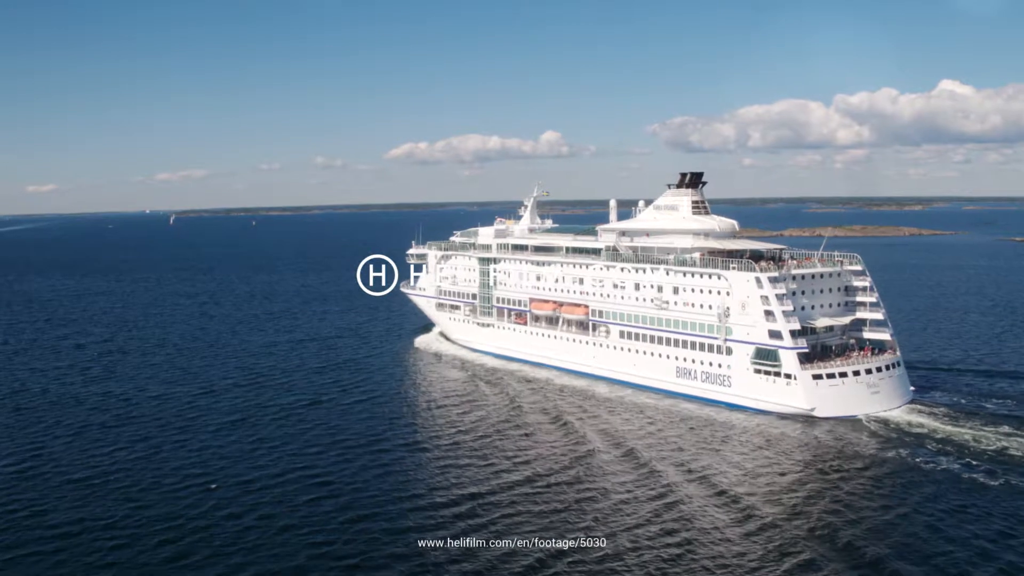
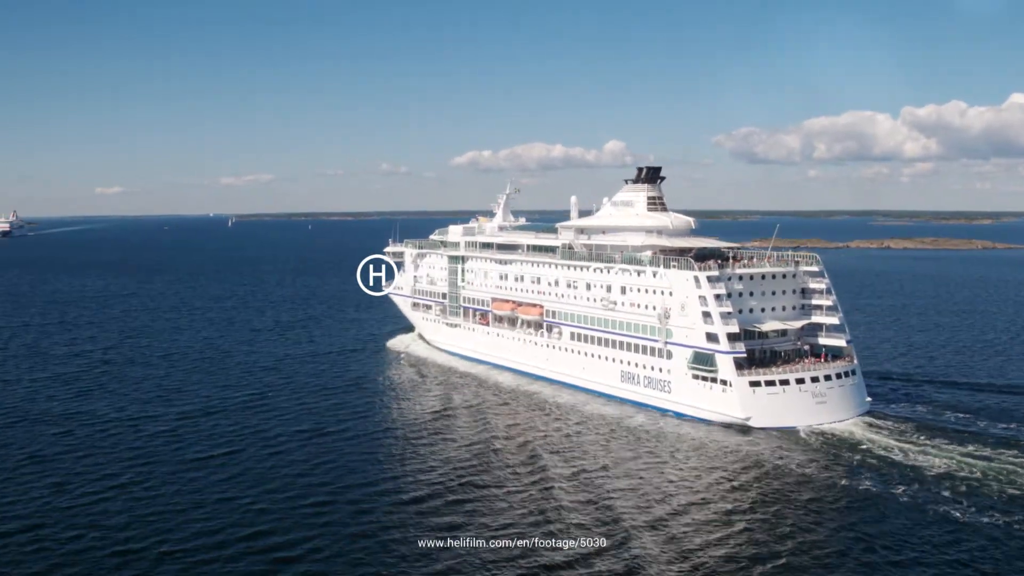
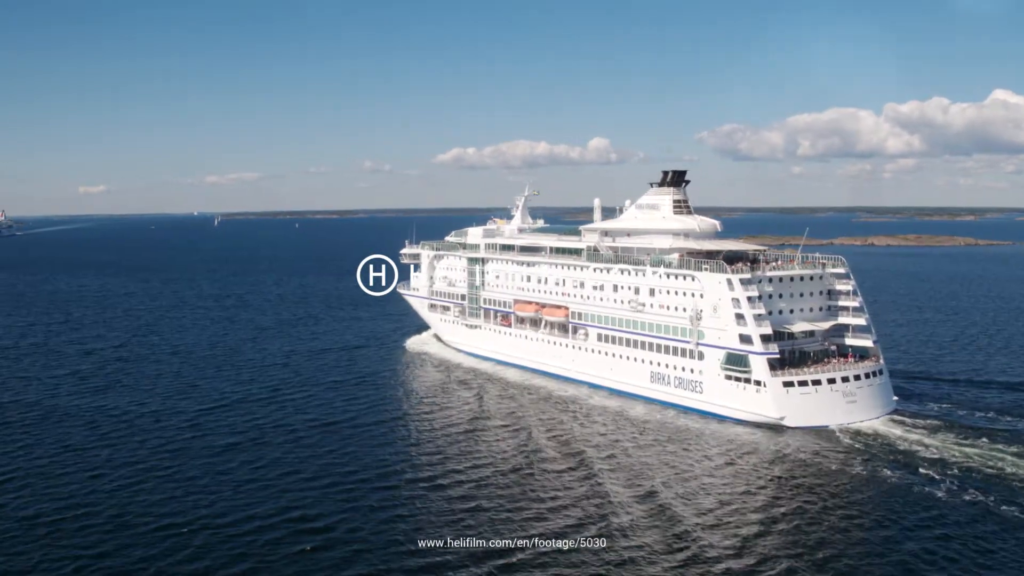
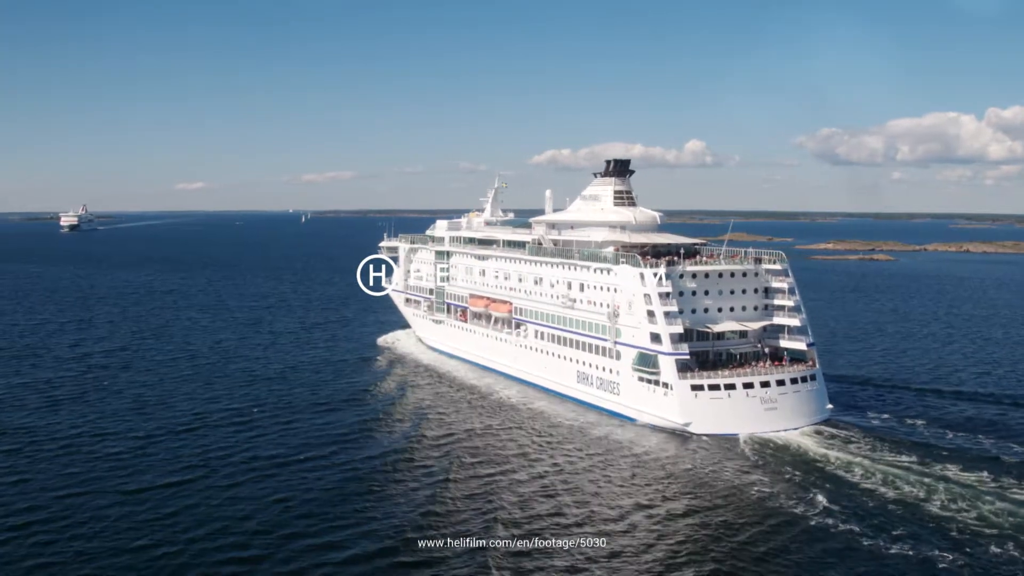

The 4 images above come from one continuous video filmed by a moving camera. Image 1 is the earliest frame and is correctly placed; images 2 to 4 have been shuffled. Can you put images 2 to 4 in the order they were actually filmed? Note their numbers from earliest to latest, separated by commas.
3, 2, 4
